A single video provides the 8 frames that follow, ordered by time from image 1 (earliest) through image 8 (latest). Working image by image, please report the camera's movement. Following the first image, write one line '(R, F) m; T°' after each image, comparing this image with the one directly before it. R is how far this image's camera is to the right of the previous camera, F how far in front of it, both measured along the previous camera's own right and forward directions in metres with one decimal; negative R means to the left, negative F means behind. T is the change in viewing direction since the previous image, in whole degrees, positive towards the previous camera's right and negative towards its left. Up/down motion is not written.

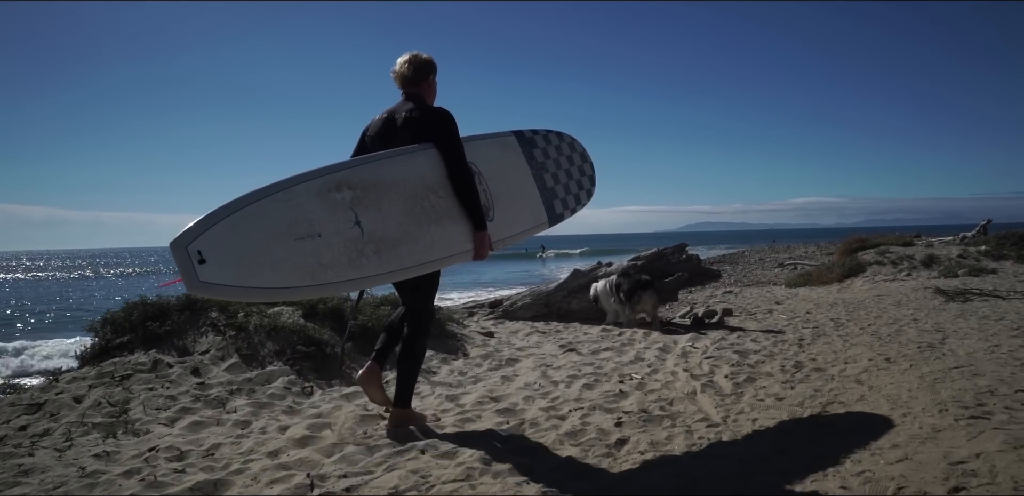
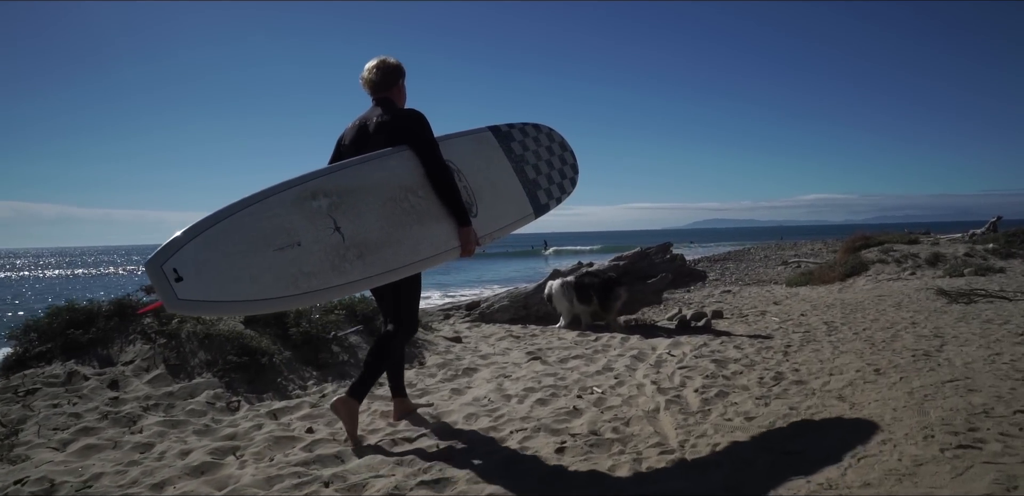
(+0.4, +0.4) m; -1°
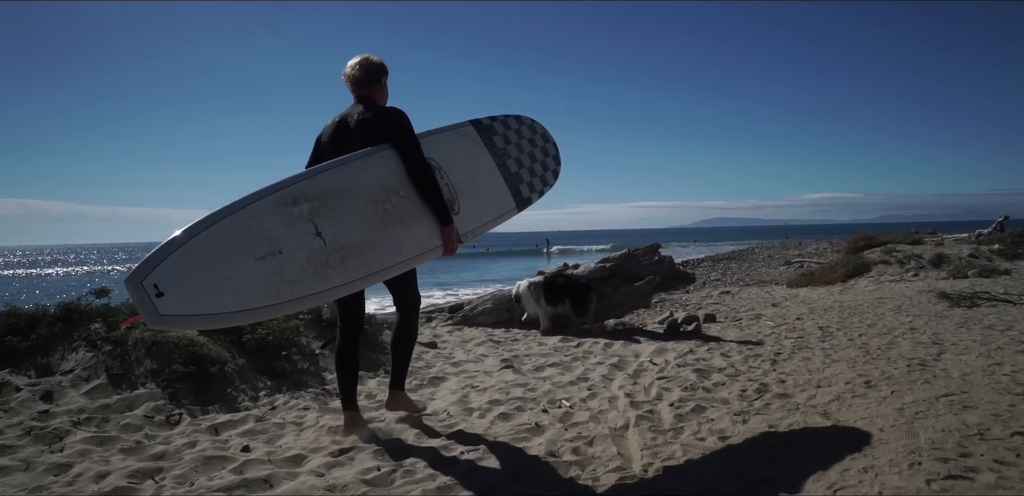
(+0.2, +0.2) m; 0°
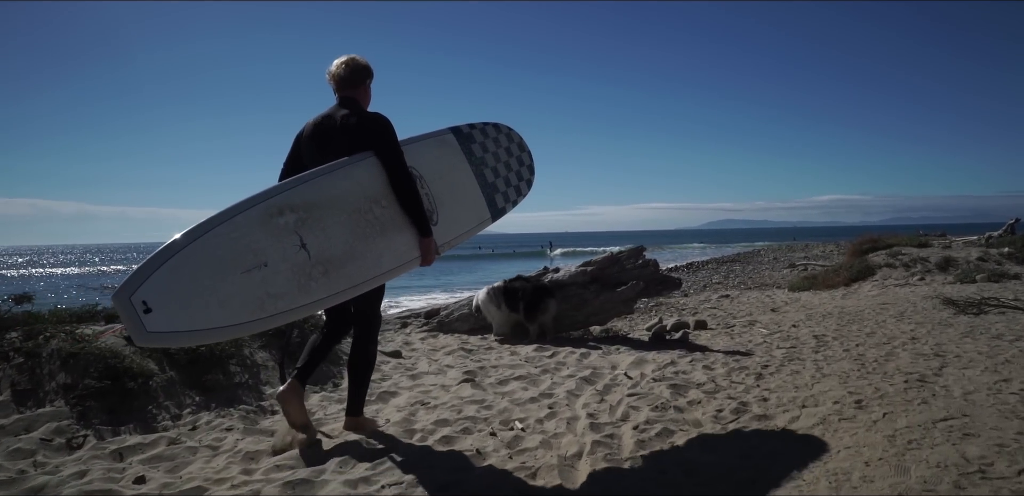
(+0.3, +0.4) m; -1°
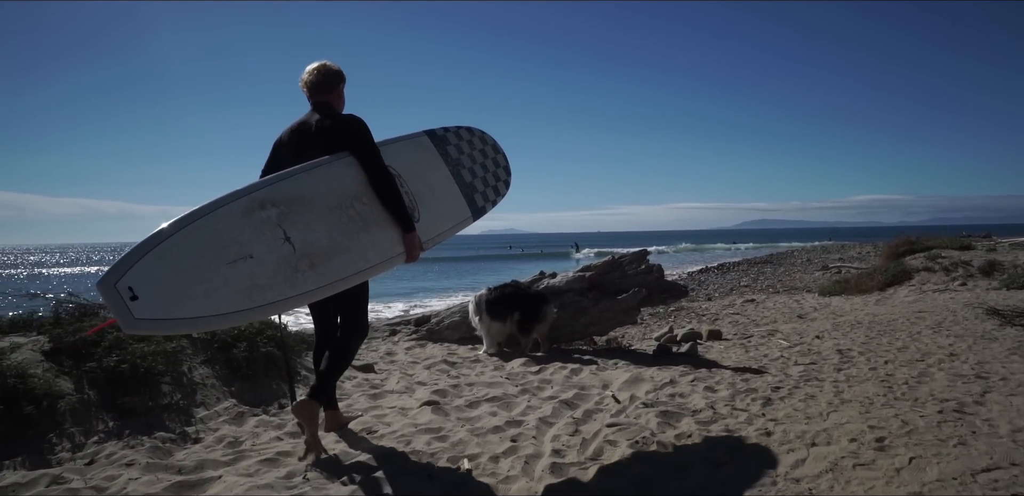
(+0.4, +0.5) m; -3°
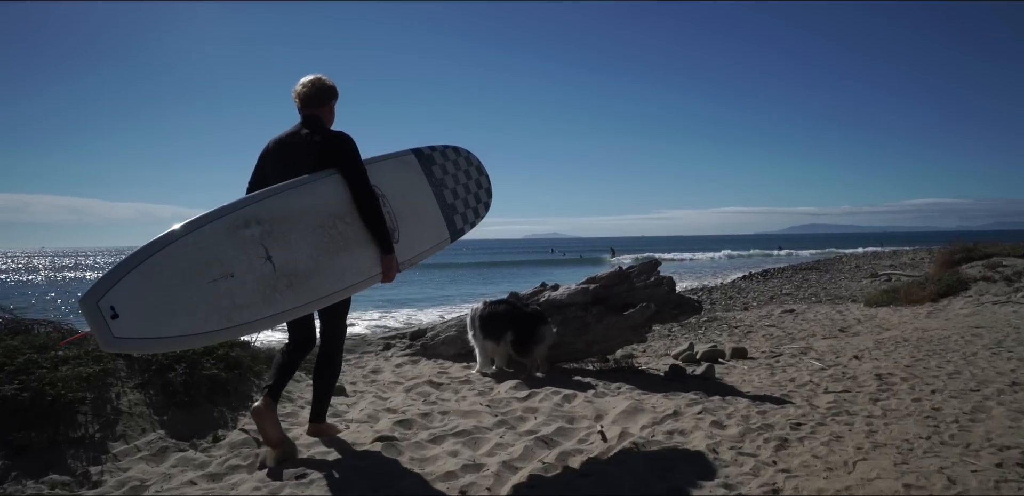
(+0.4, +0.5) m; -4°
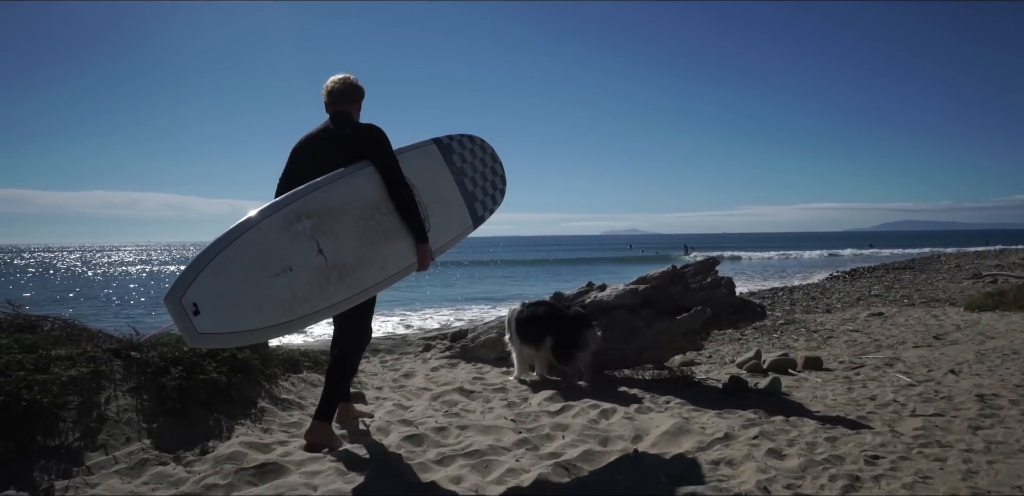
(+0.3, +0.4) m; -7°
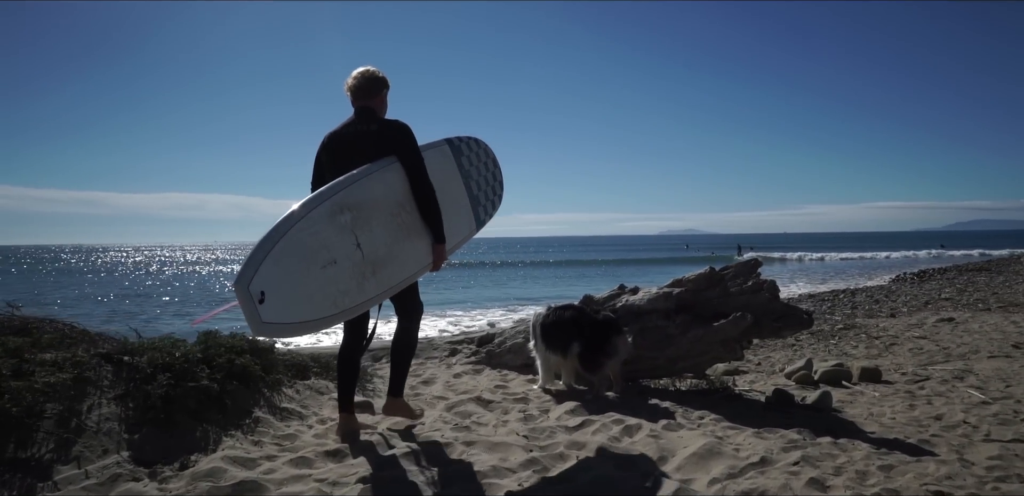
(+0.2, +0.3) m; -5°
